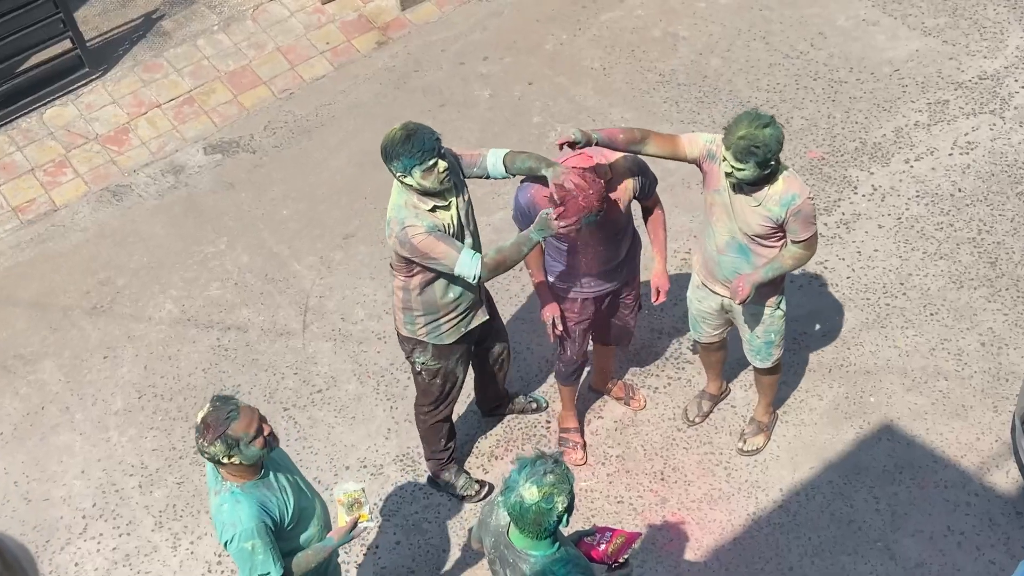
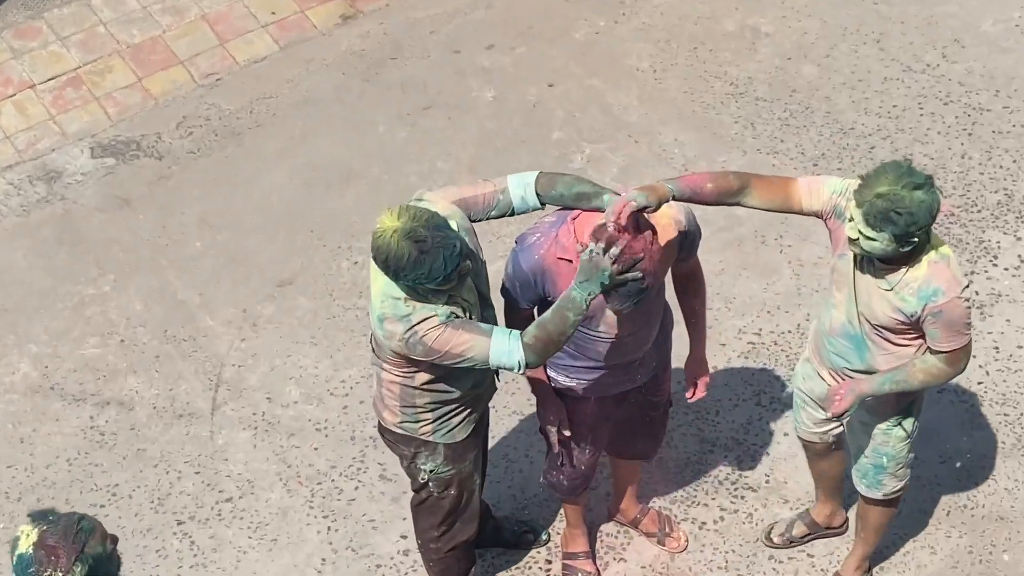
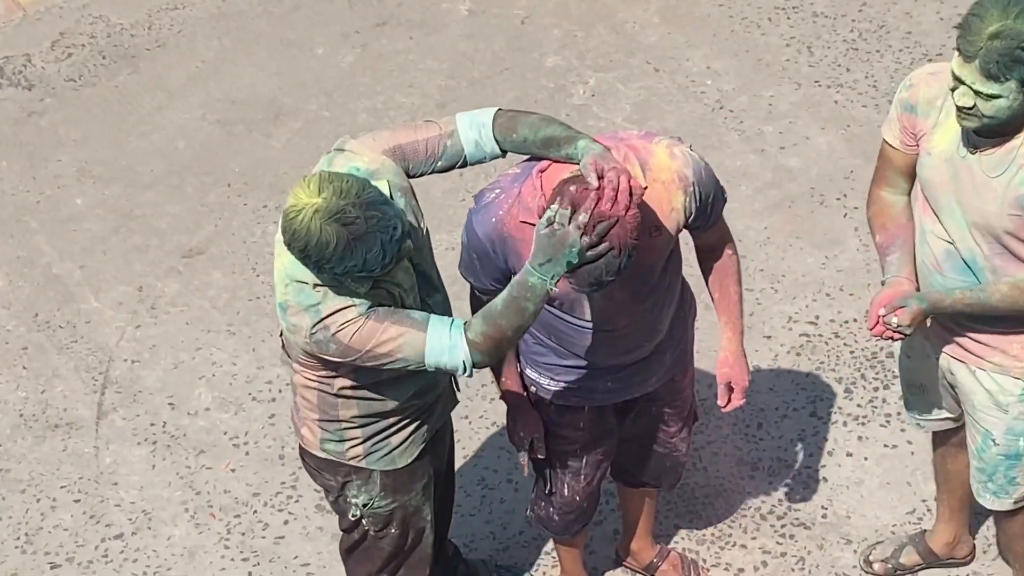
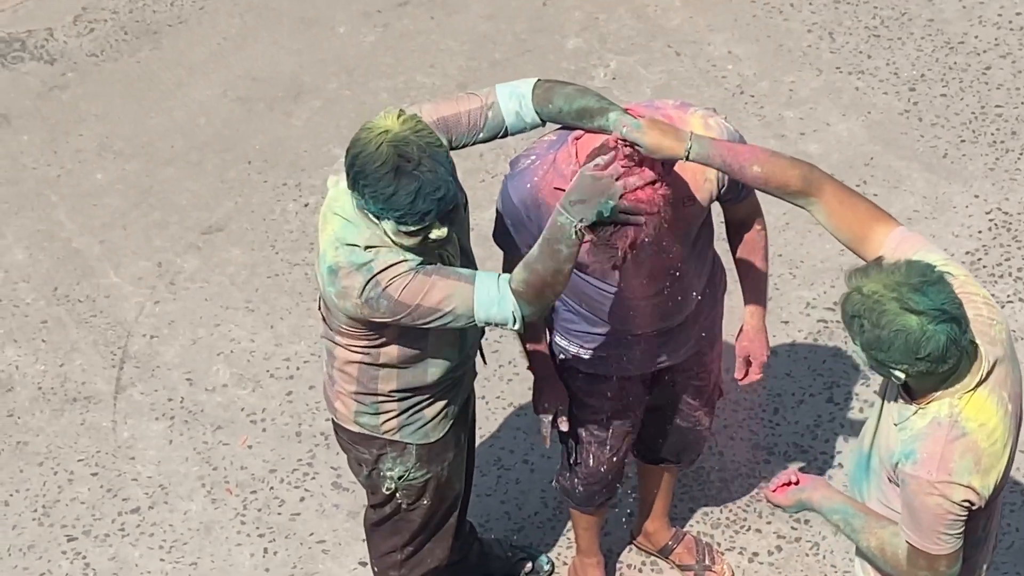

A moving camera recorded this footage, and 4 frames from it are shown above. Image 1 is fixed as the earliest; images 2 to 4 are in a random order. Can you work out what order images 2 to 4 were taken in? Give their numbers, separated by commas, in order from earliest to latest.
2, 3, 4
